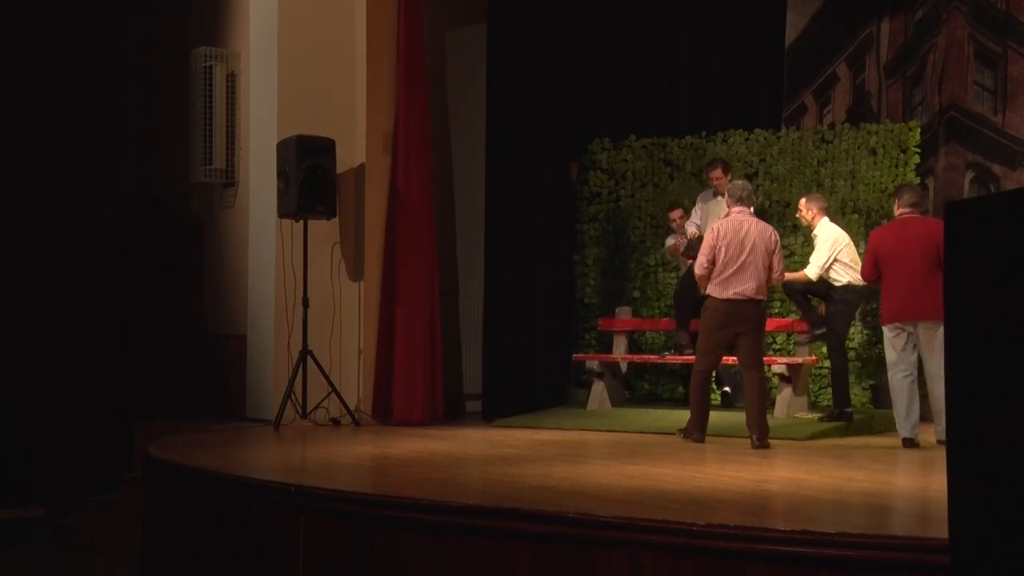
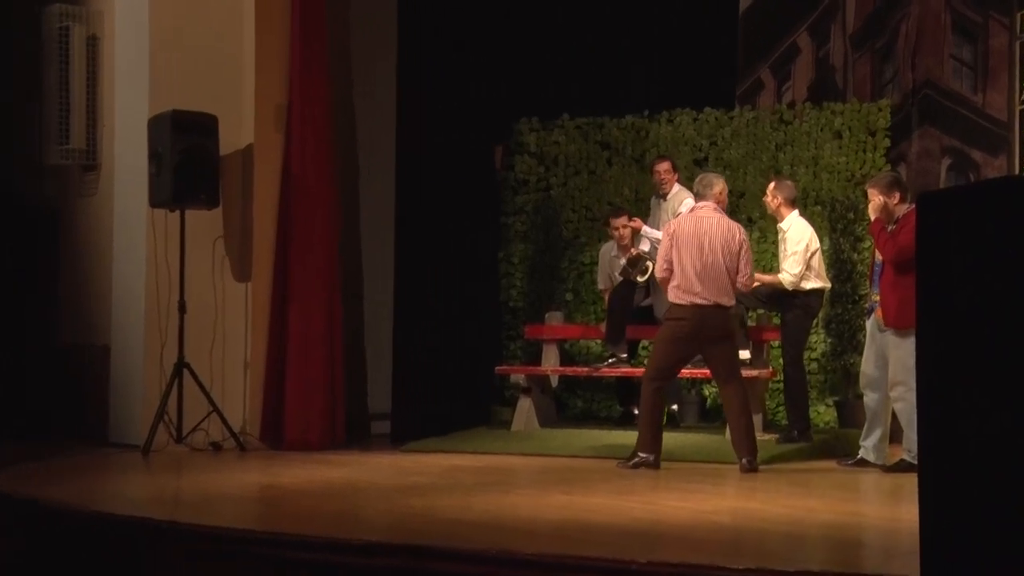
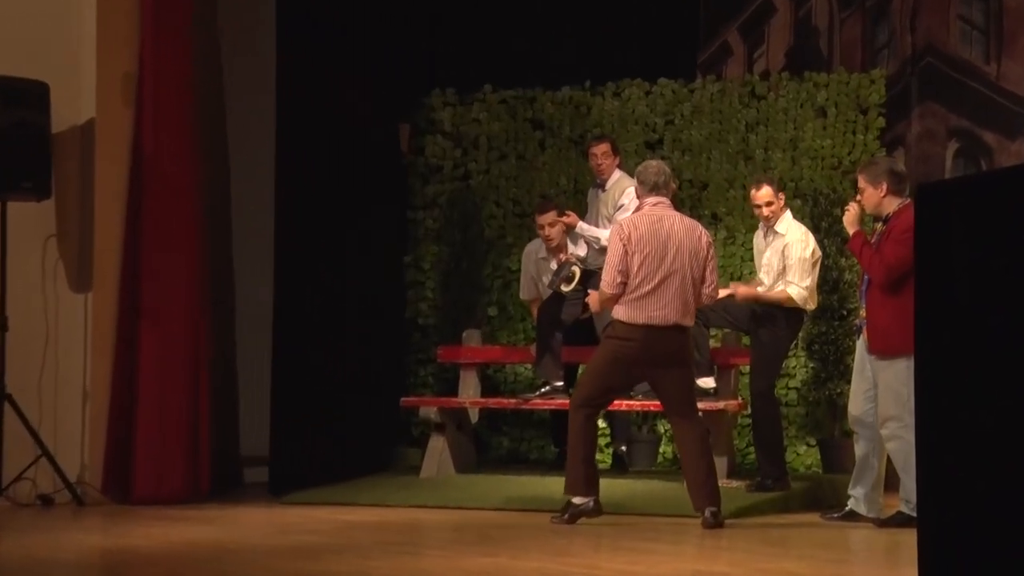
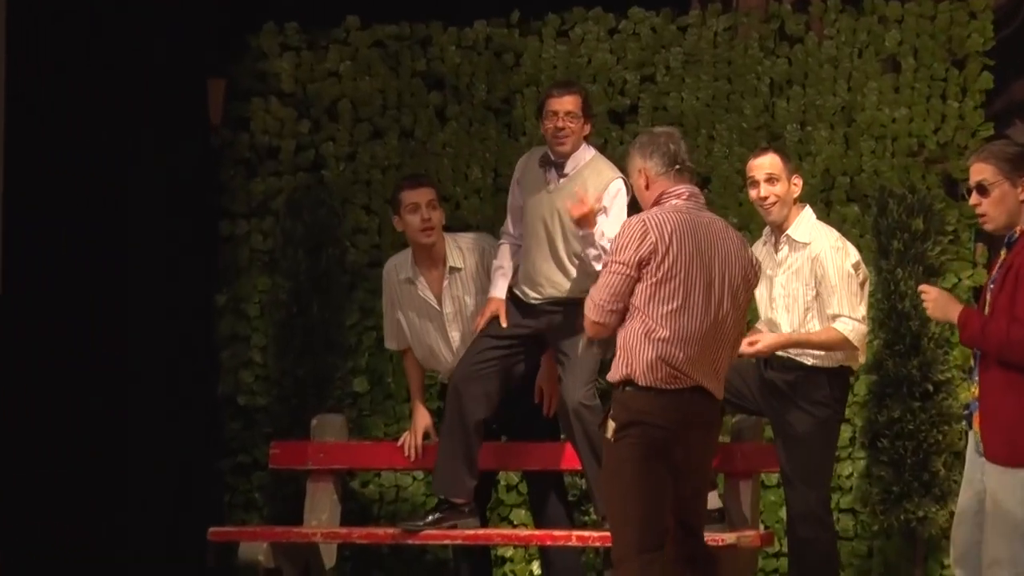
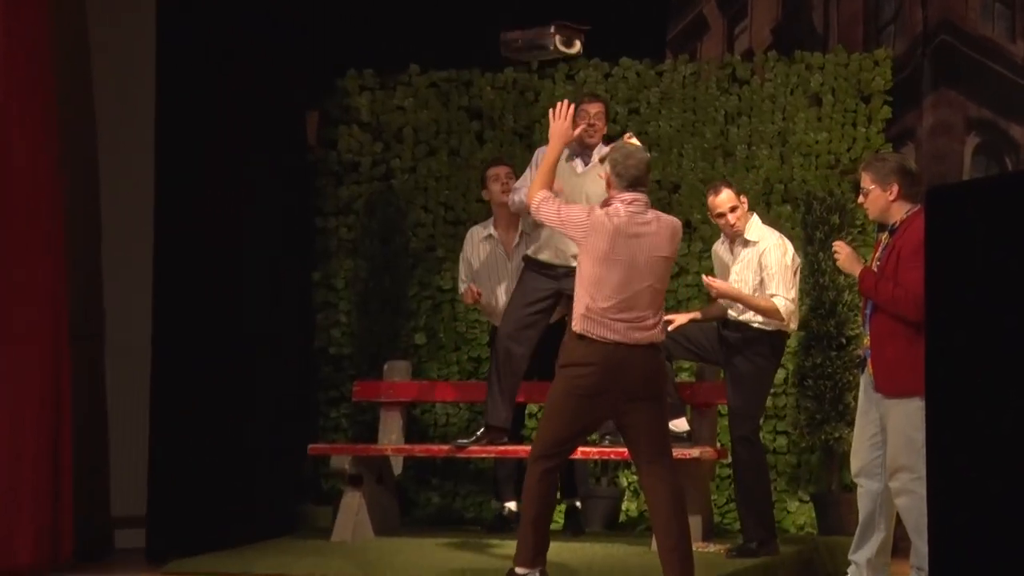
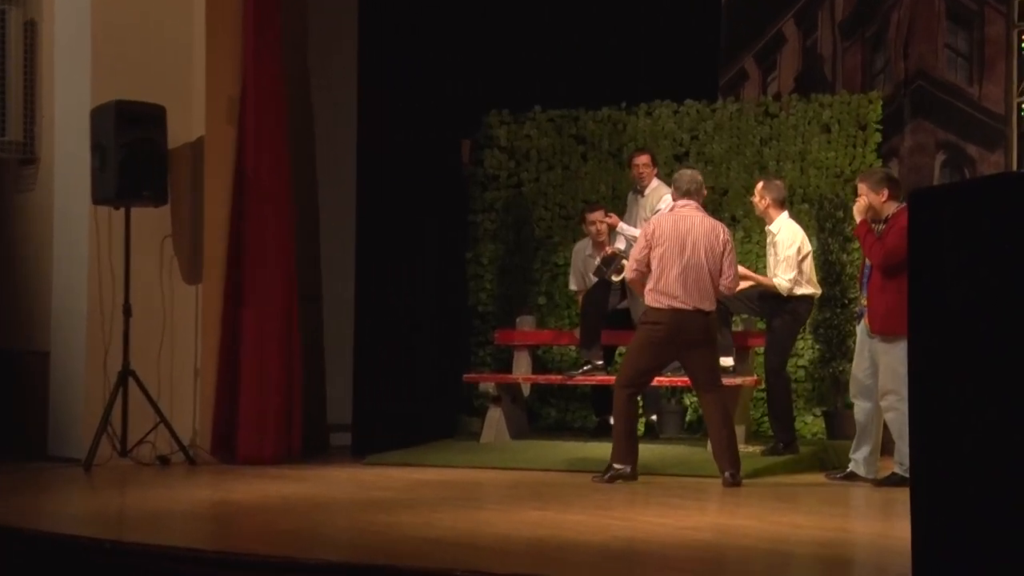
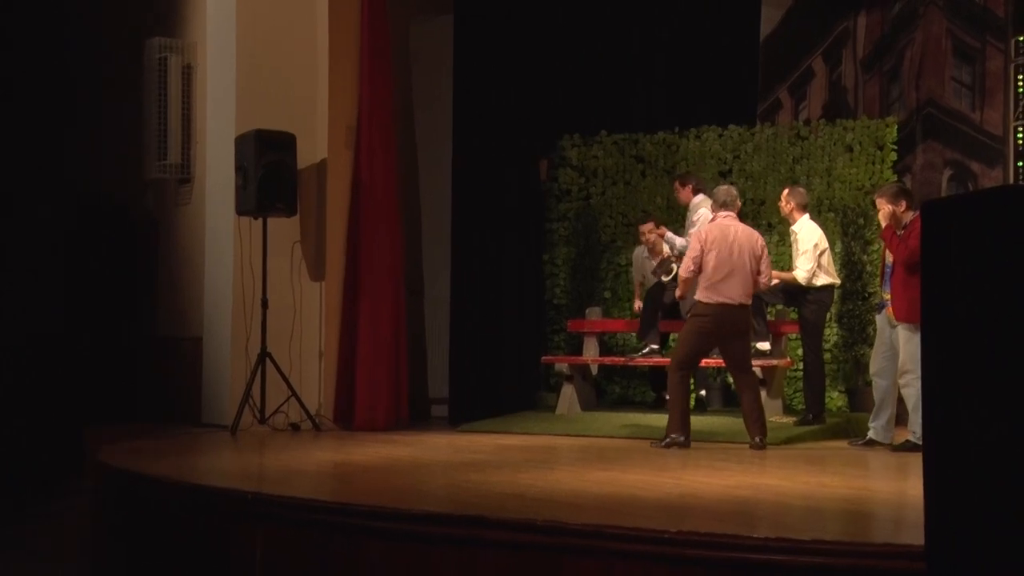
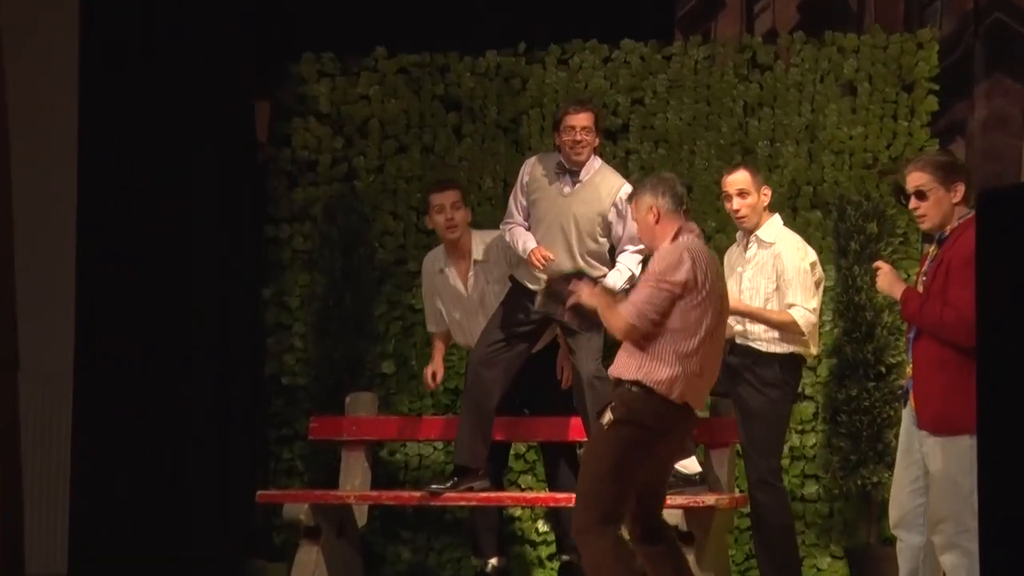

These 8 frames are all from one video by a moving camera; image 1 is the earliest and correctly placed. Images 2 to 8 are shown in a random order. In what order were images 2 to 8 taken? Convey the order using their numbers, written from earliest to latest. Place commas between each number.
7, 2, 6, 3, 5, 8, 4
